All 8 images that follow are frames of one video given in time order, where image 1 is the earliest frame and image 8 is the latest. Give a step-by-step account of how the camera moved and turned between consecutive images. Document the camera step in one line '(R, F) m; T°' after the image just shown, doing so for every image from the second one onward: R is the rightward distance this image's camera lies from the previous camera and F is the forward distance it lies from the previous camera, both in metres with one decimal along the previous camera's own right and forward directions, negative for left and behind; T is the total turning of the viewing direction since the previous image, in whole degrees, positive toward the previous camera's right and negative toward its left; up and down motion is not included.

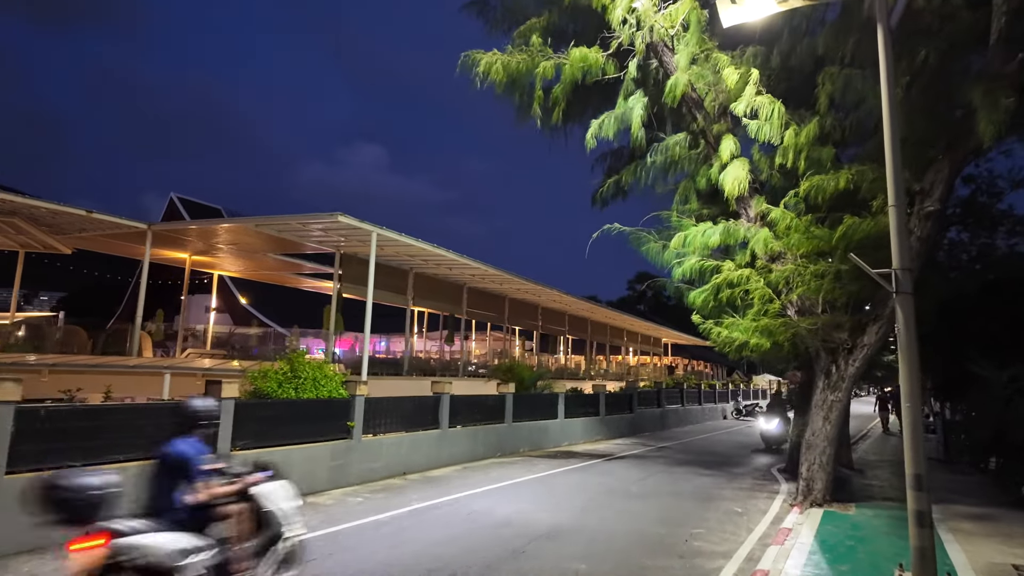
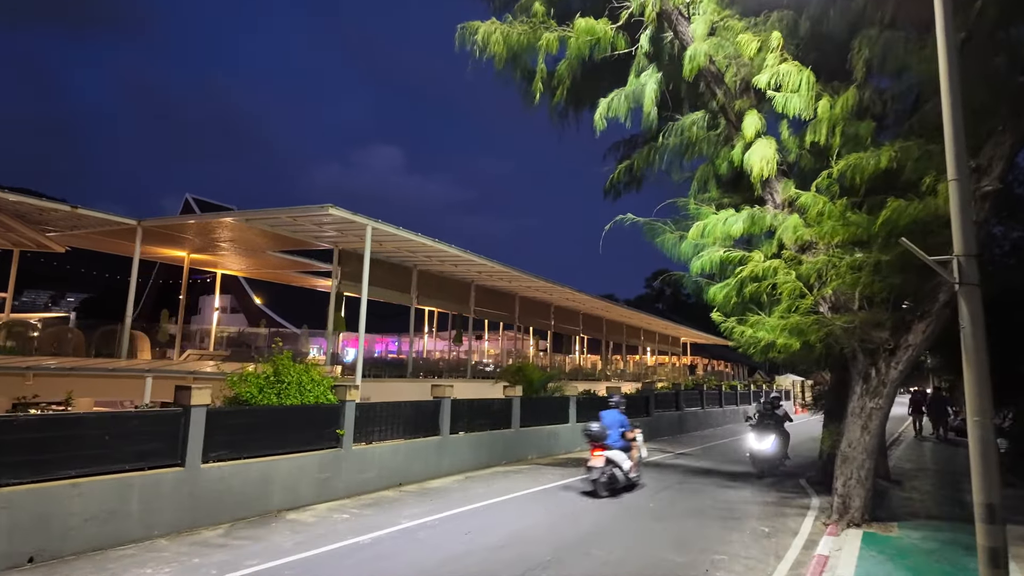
(+0.3, +1.0) m; -2°
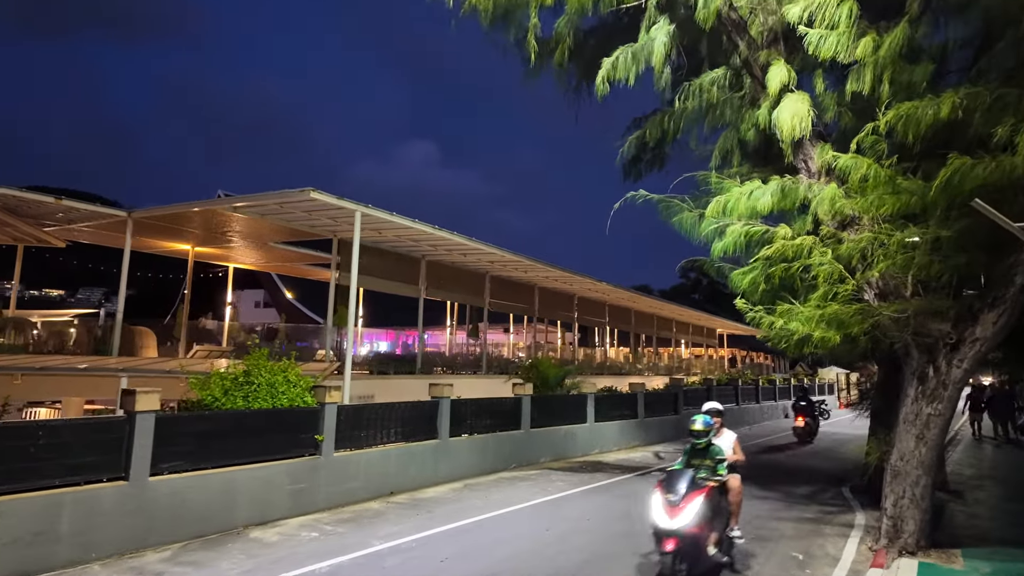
(+0.7, +1.3) m; -3°
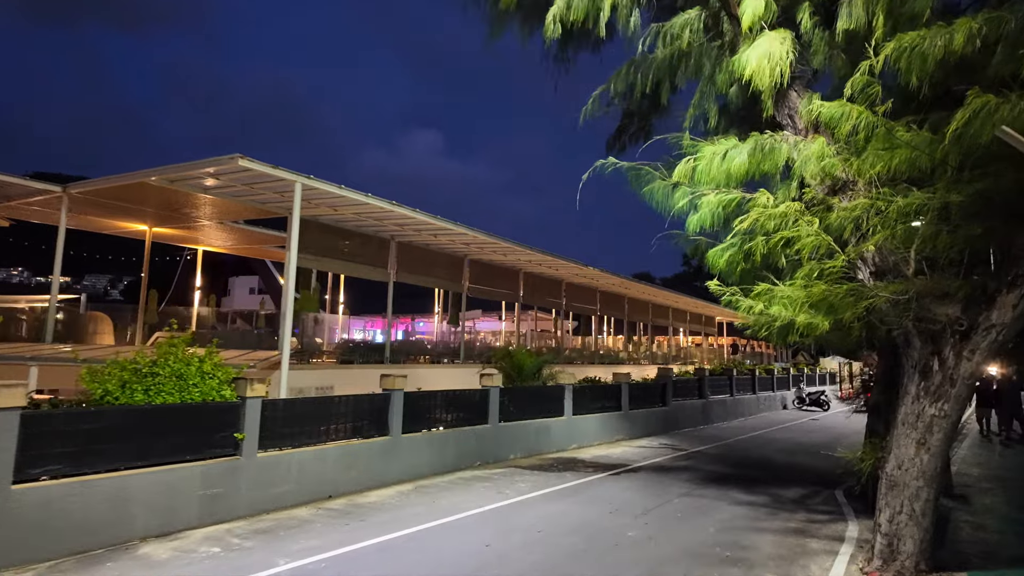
(+0.9, +1.2) m; 0°
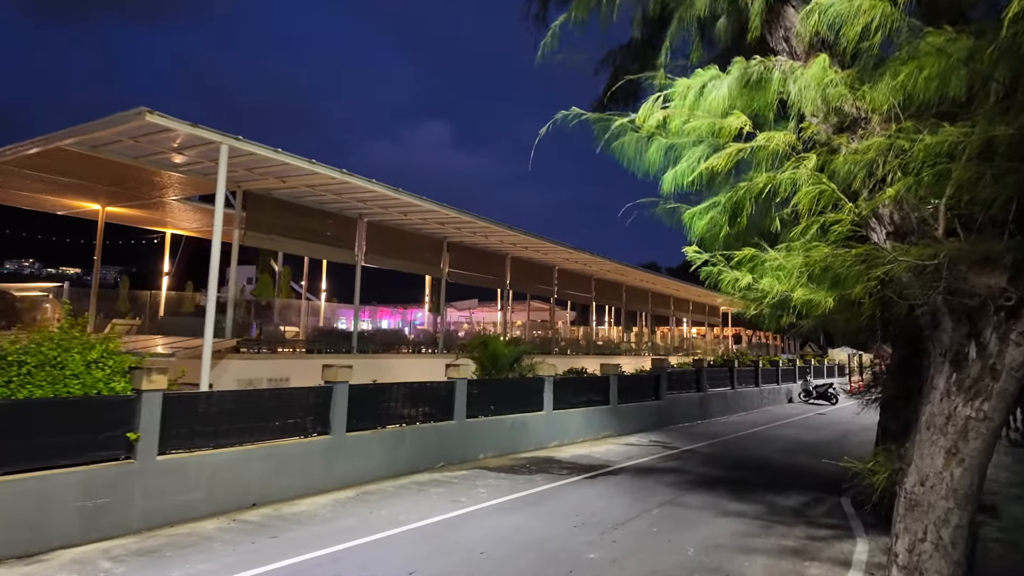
(+0.8, +1.4) m; -1°
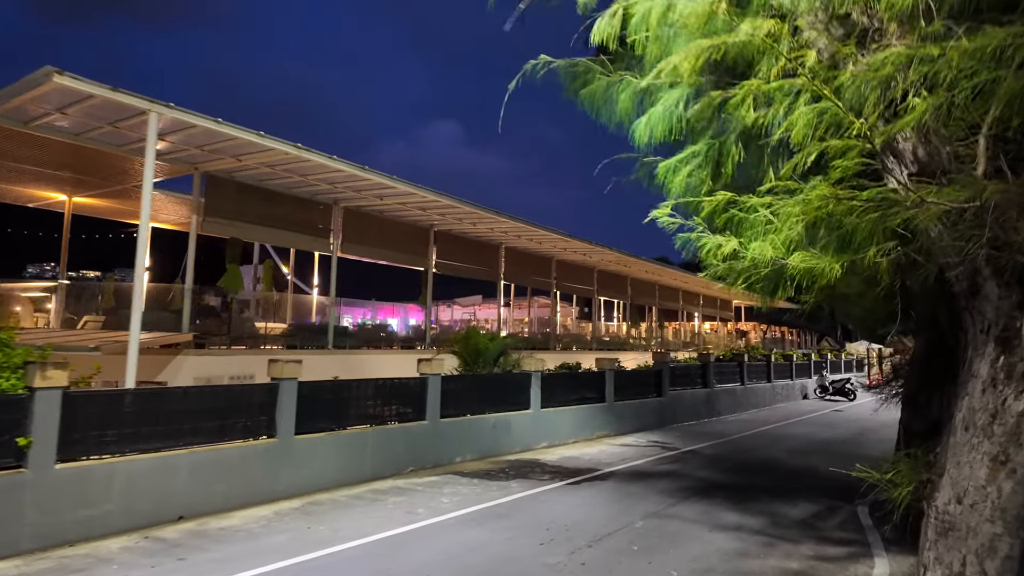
(+0.7, +1.2) m; -1°
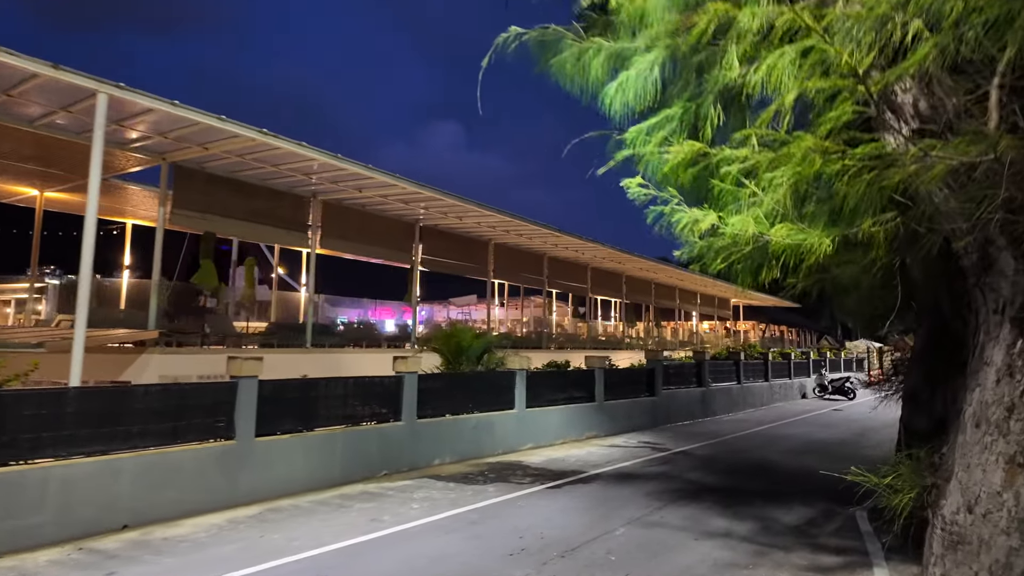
(+0.4, +0.6) m; 0°
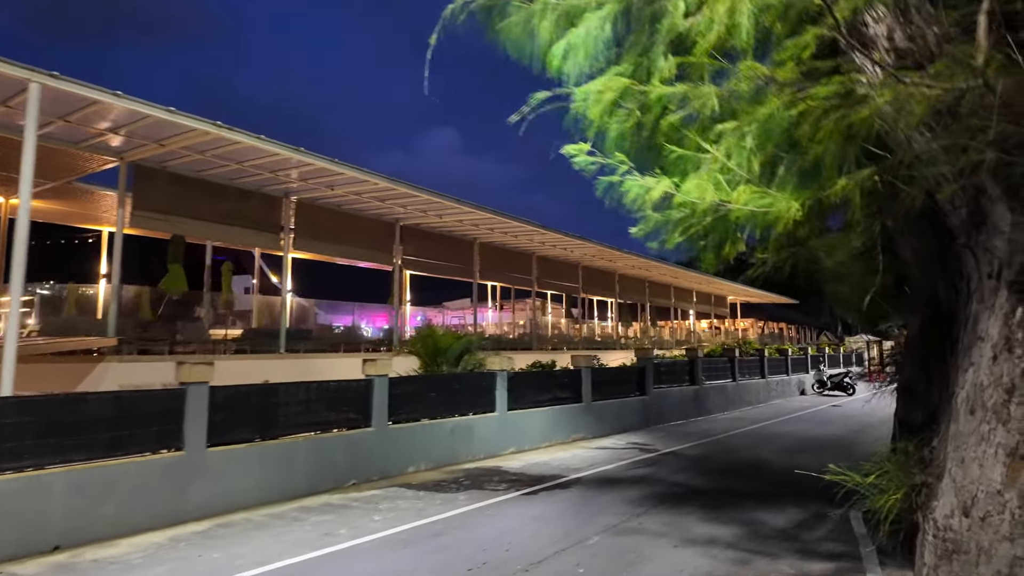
(+0.4, +0.5) m; 0°
